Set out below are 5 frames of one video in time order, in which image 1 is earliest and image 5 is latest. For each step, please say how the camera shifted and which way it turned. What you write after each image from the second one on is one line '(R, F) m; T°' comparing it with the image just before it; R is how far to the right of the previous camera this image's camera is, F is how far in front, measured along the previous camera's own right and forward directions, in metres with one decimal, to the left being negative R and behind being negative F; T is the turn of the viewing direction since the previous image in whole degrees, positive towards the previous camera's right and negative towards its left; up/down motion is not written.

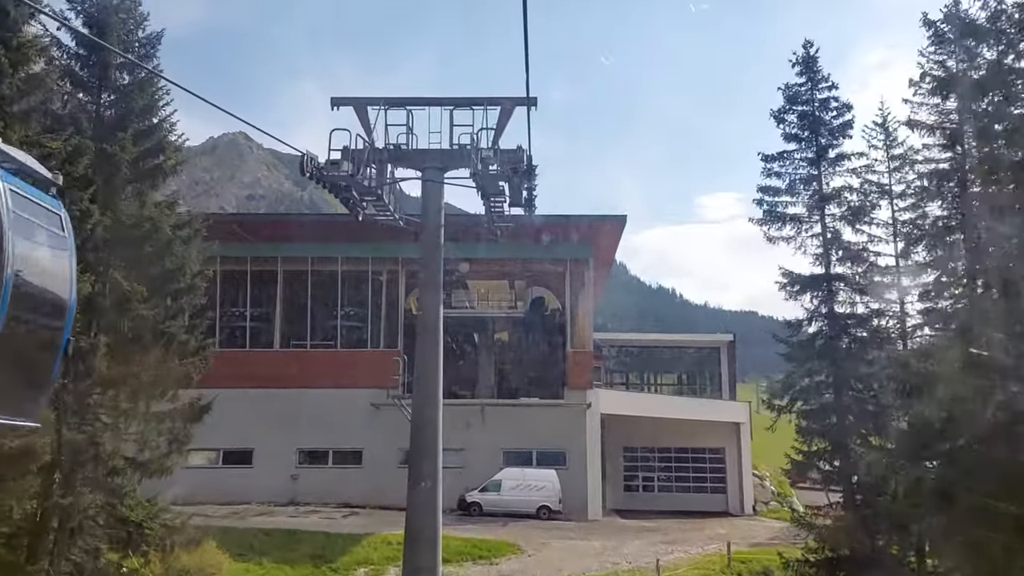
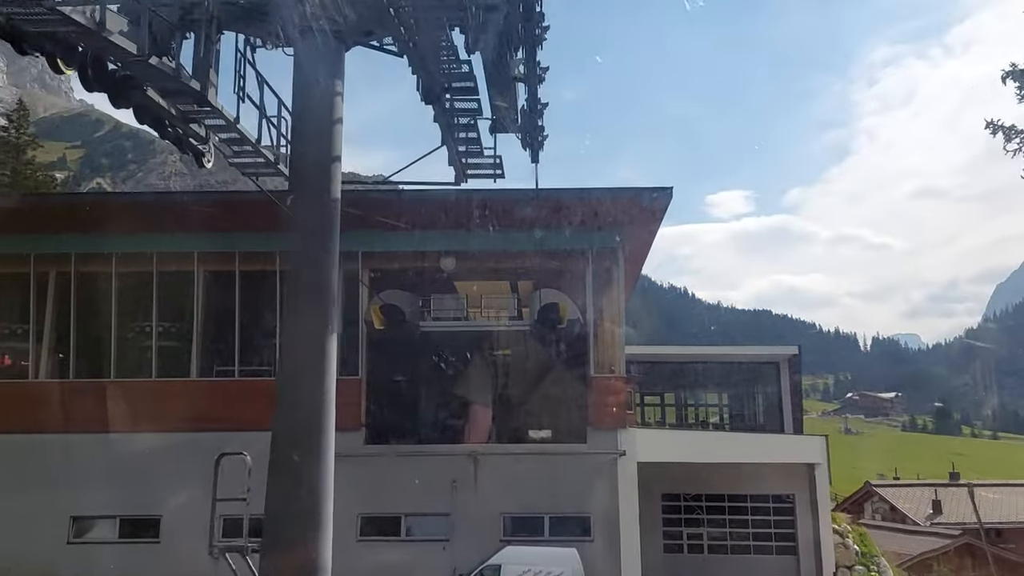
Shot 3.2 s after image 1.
(+0.1, +4.9) m; -1°
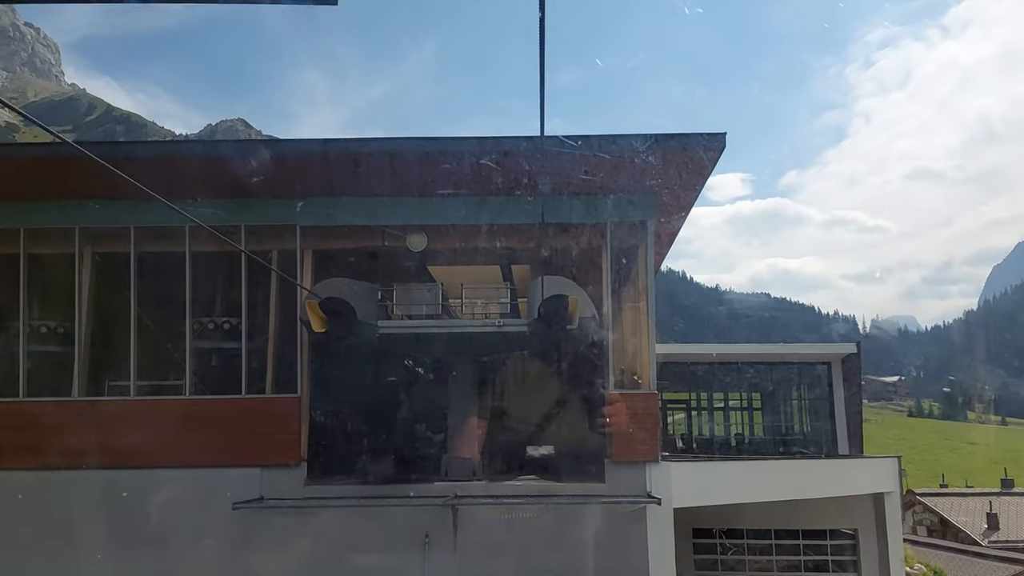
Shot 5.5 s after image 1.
(+0.1, +3.4) m; 0°
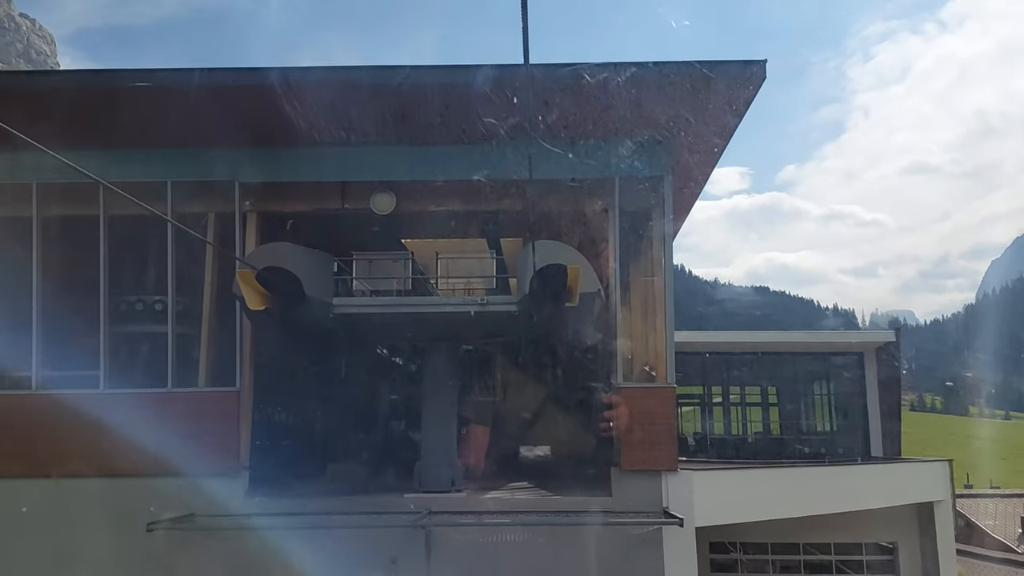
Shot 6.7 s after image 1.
(+0.1, +1.8) m; 0°
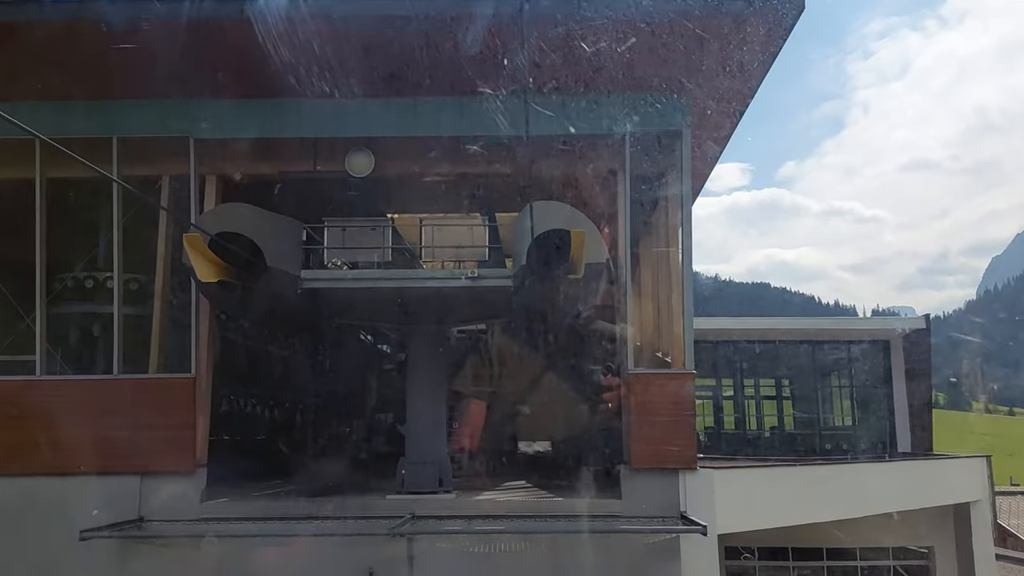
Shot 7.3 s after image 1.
(0.0, +1.0) m; 0°
